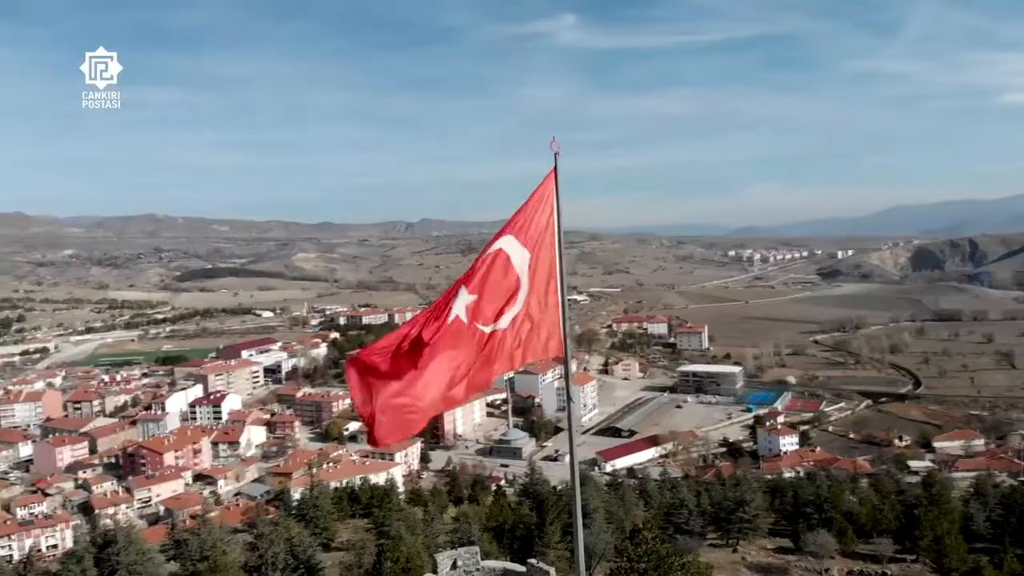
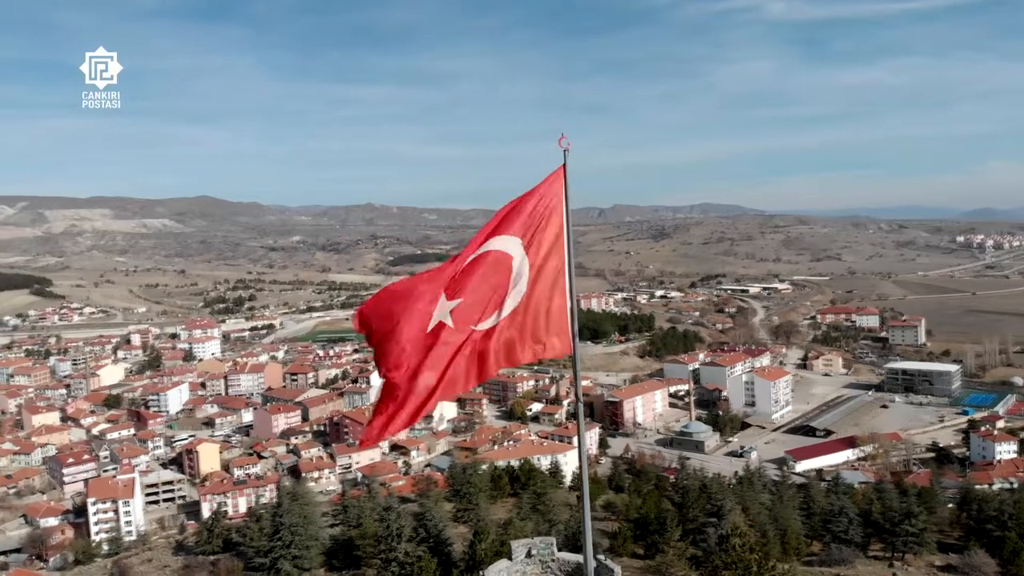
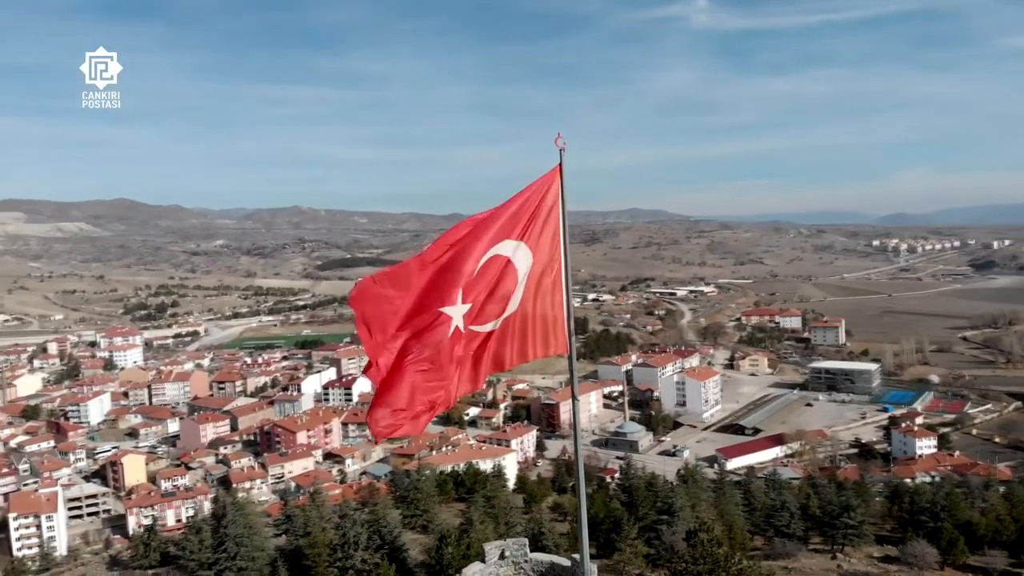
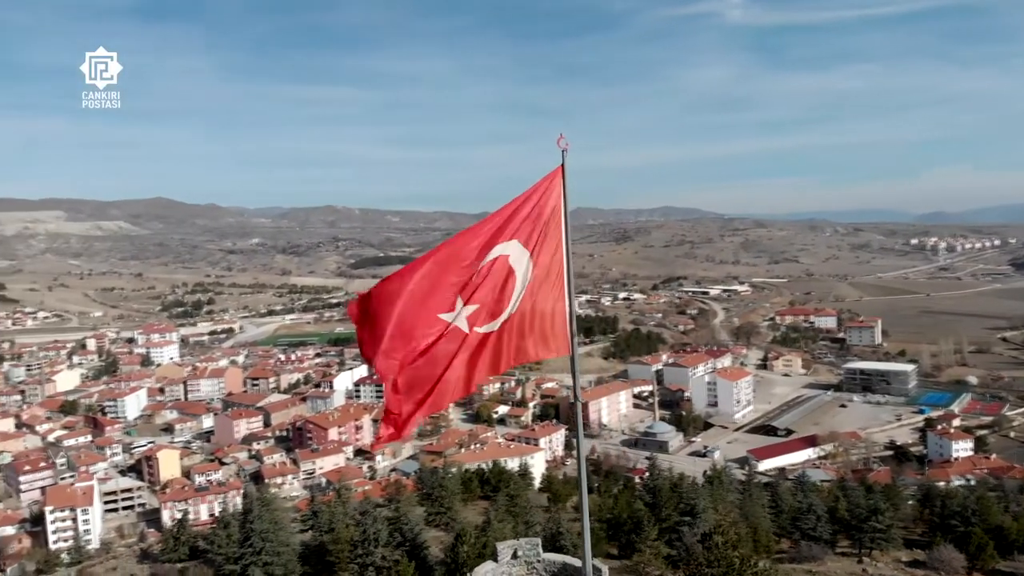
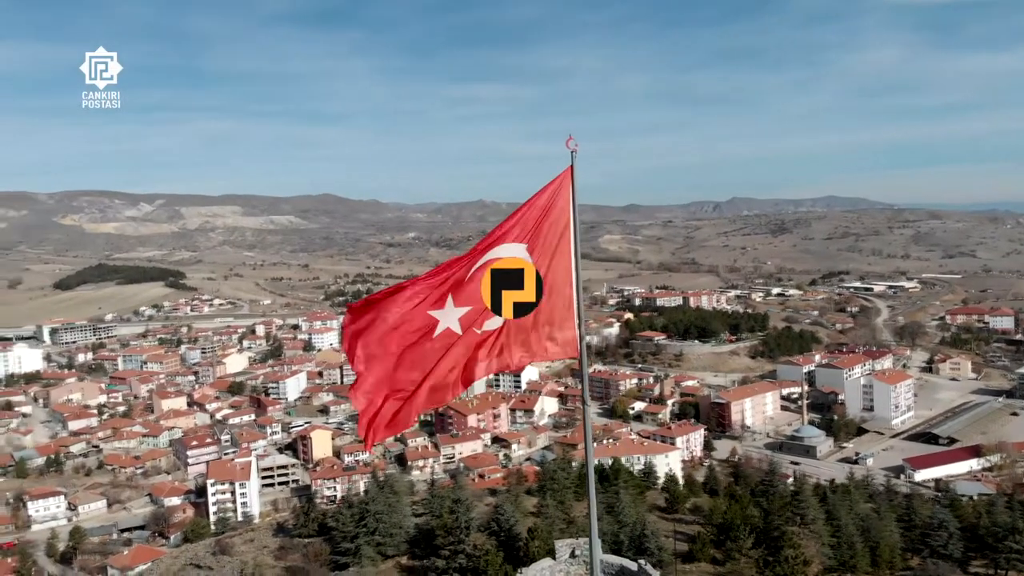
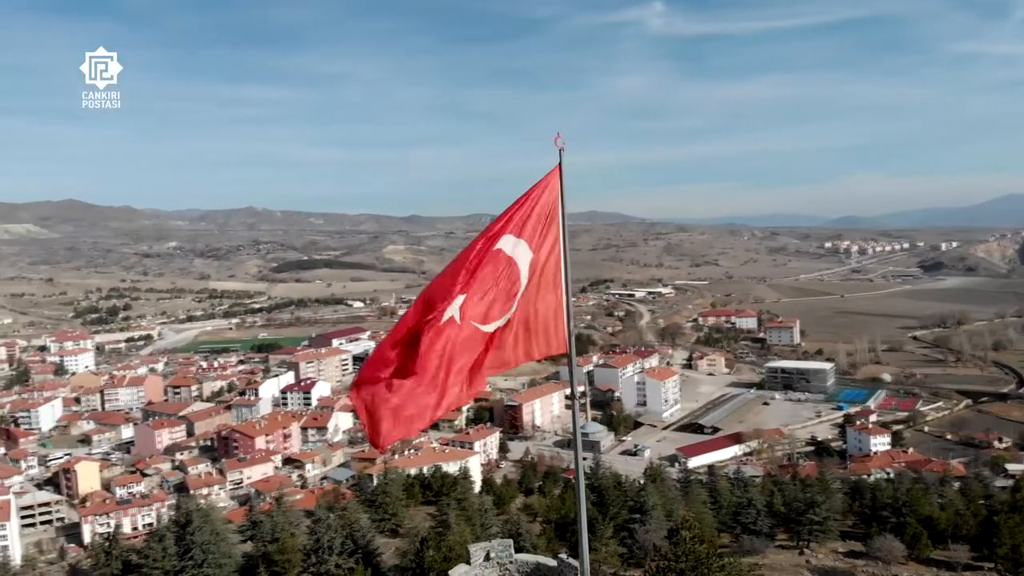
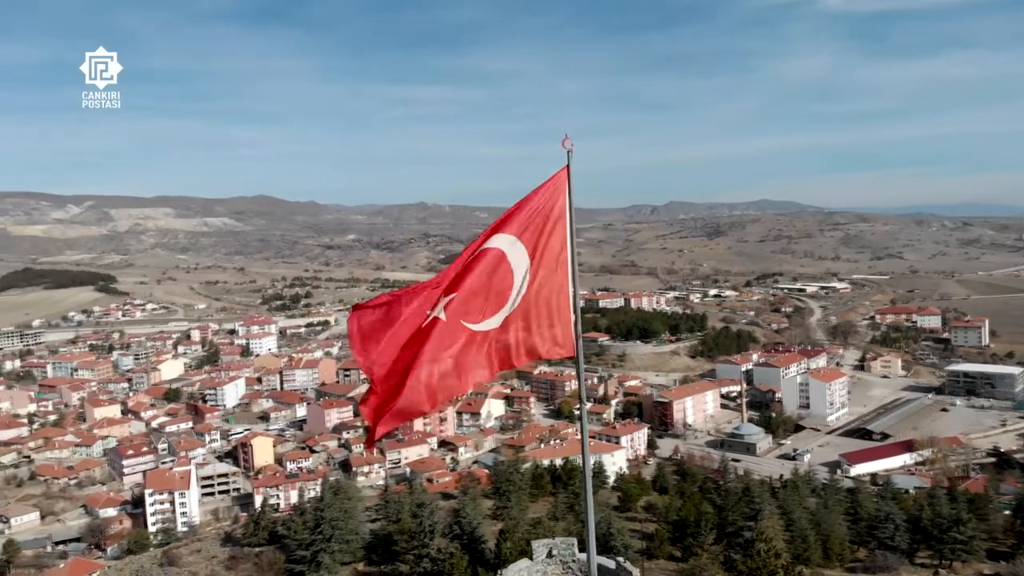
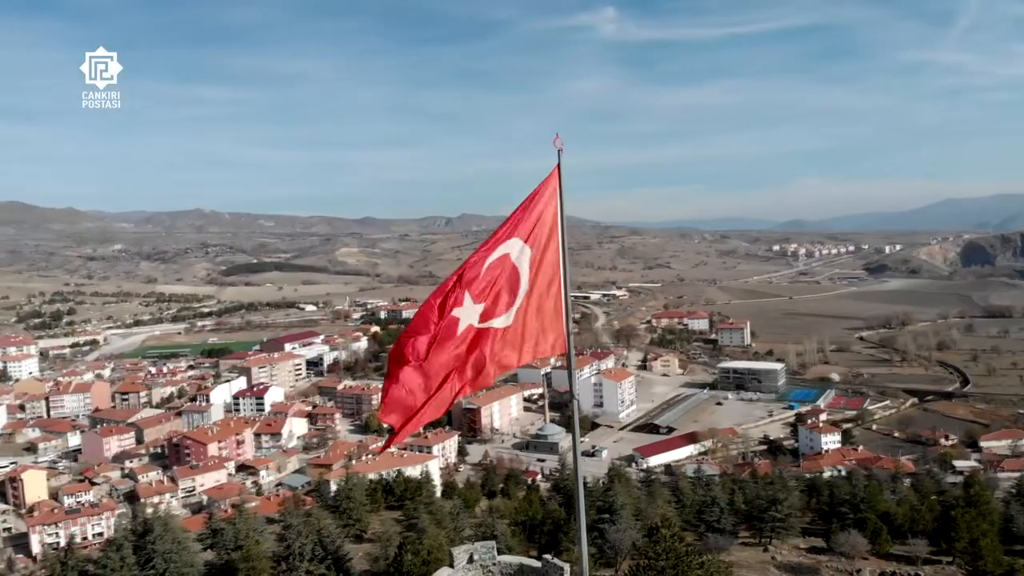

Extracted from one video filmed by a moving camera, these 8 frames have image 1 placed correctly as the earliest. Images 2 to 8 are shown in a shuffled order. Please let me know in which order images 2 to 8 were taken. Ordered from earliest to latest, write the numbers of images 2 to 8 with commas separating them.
8, 6, 3, 4, 2, 7, 5
